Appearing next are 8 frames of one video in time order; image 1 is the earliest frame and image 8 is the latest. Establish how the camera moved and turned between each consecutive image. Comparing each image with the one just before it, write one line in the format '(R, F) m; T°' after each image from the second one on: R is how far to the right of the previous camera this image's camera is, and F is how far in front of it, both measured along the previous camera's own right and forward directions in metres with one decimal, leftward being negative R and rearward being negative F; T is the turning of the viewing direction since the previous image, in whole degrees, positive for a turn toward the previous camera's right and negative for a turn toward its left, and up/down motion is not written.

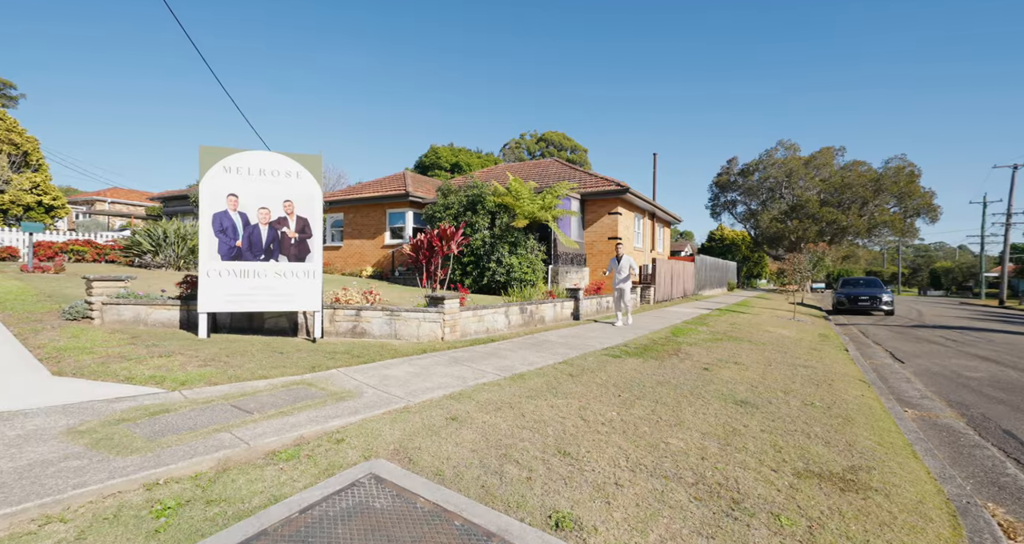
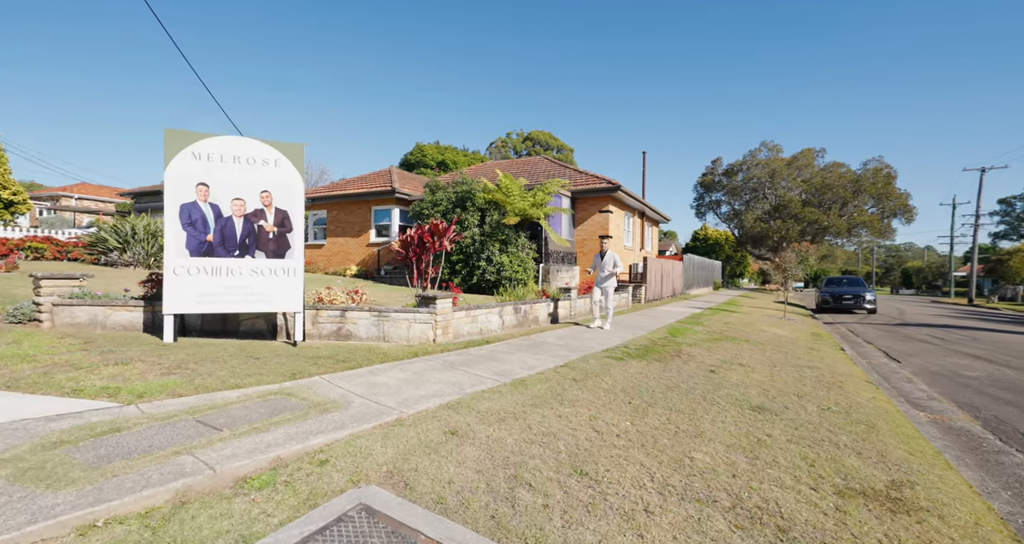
(-0.2, +0.4) m; +2°
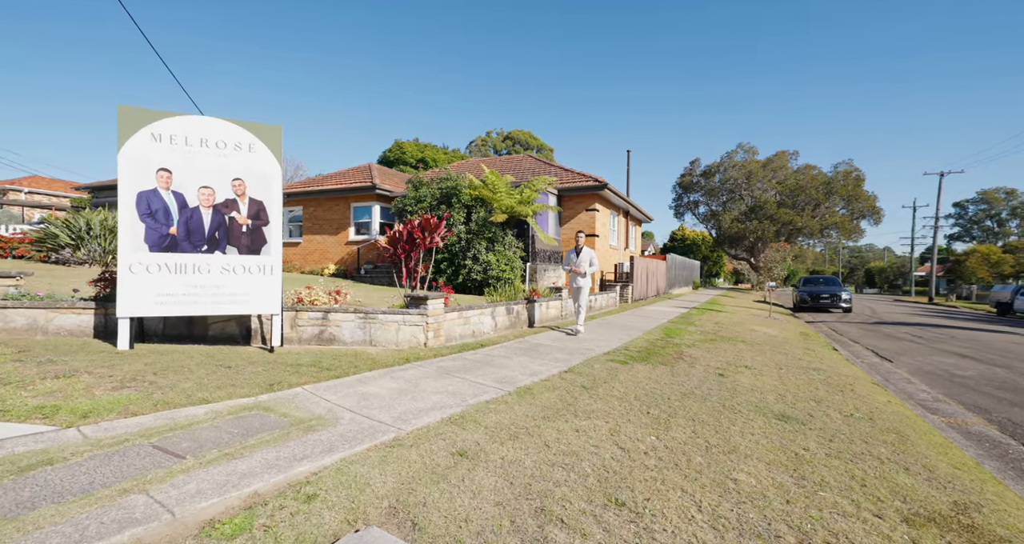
(-0.3, +0.5) m; +3°
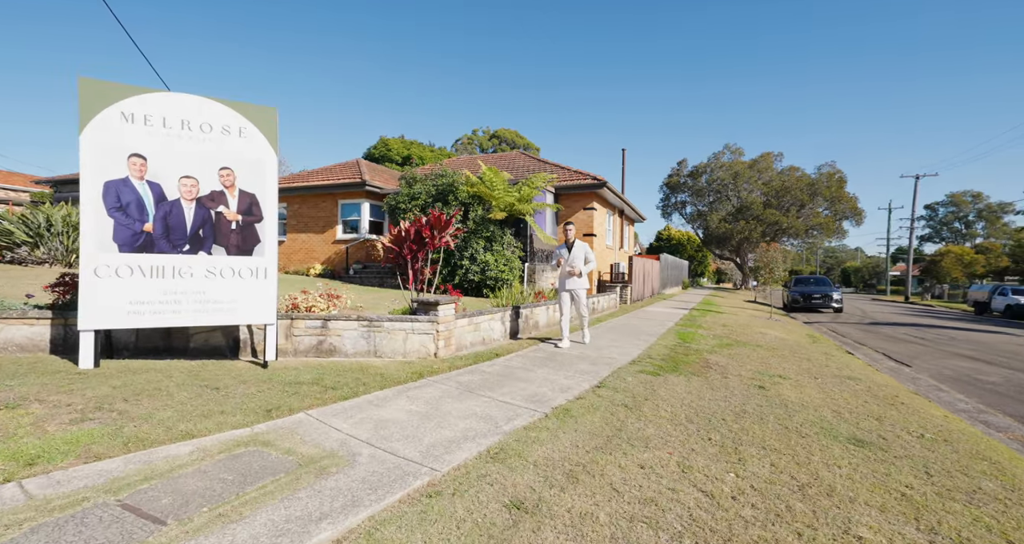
(-0.5, +0.6) m; +2°
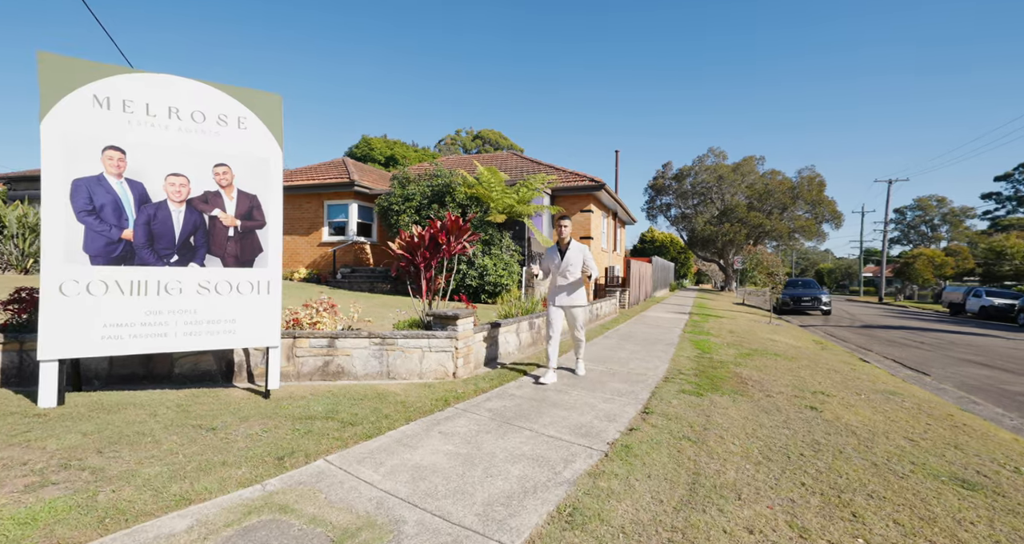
(-0.6, +0.6) m; +2°
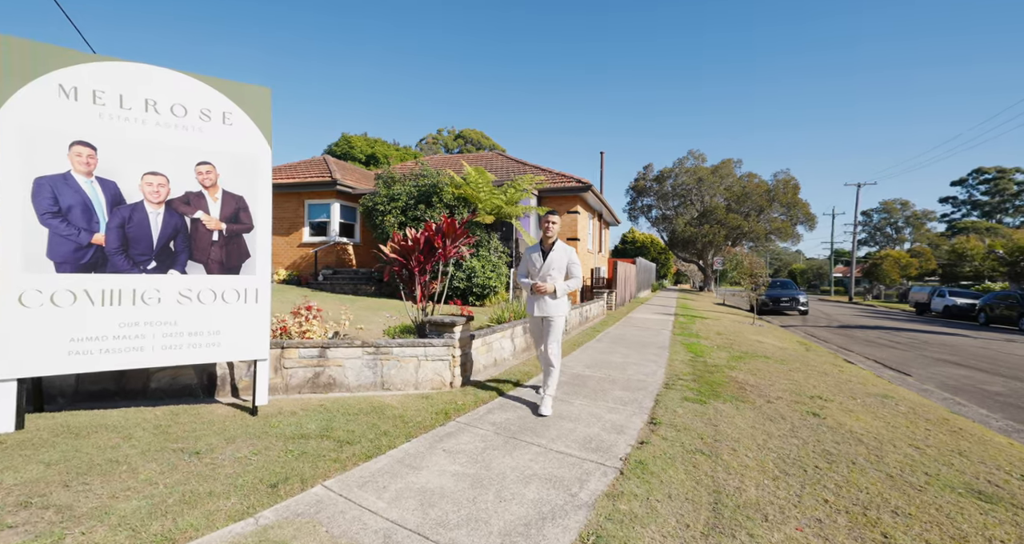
(-0.2, +0.2) m; +2°
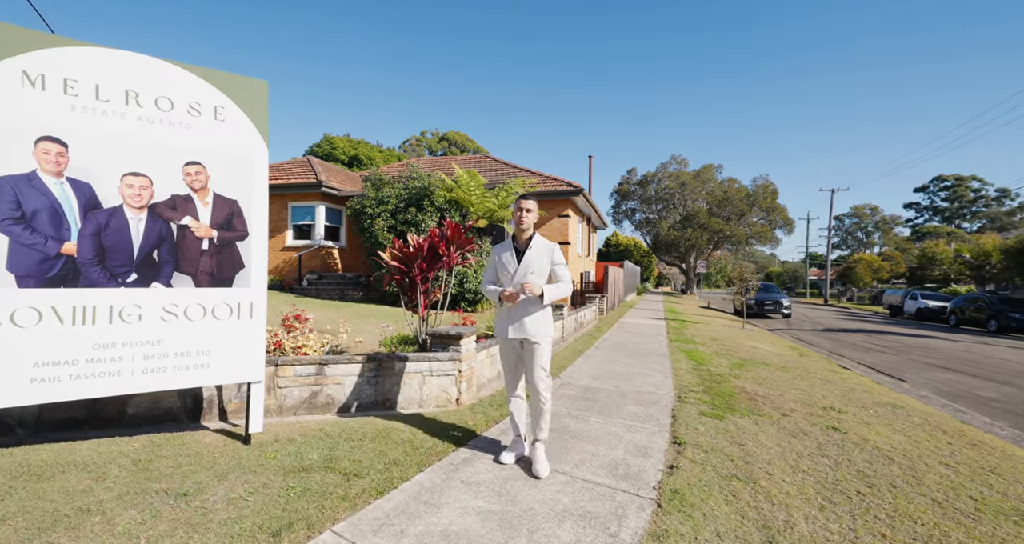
(-0.3, +0.3) m; +2°
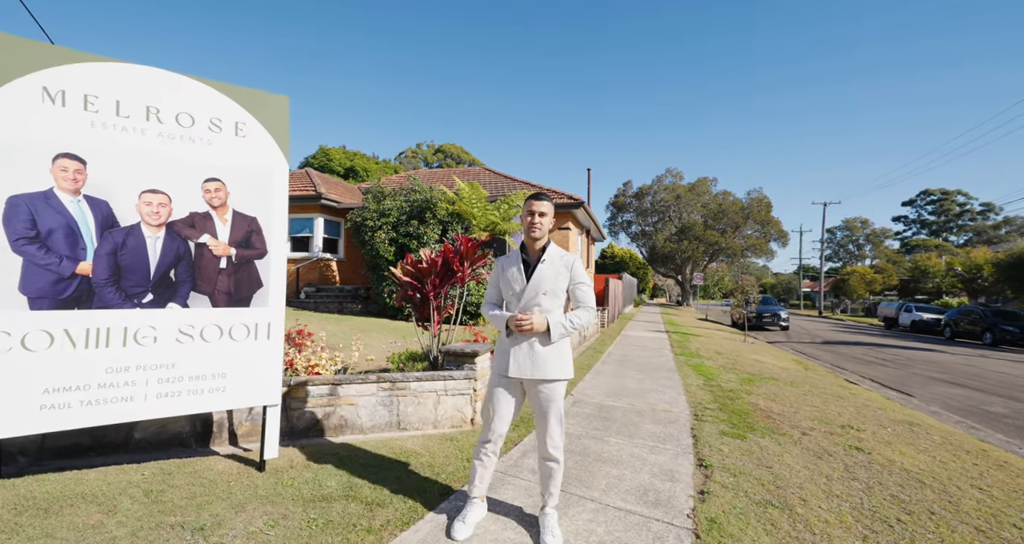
(-0.2, +0.1) m; +1°
